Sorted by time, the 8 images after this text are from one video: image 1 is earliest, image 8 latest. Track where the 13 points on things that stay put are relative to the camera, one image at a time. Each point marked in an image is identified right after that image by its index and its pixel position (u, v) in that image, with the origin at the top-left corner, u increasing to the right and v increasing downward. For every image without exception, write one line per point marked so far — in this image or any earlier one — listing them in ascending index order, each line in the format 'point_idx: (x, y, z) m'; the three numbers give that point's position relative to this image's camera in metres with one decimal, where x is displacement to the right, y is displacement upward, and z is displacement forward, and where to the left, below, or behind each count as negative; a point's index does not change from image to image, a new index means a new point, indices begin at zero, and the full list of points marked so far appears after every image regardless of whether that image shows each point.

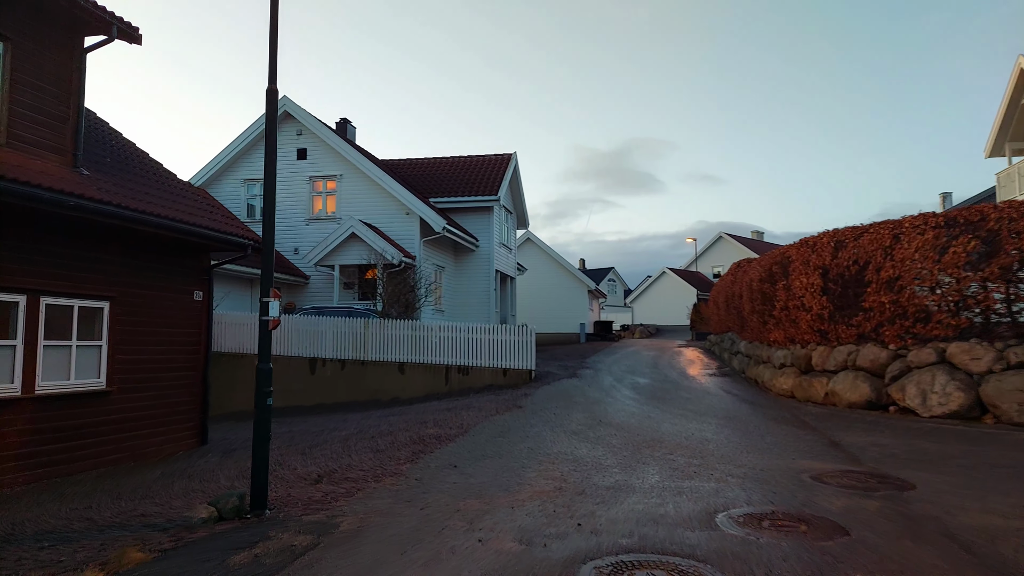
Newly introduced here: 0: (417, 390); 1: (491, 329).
0: (-2.4, -2.6, +17.8) m
1: (-0.5, -1.0, +17.9) m
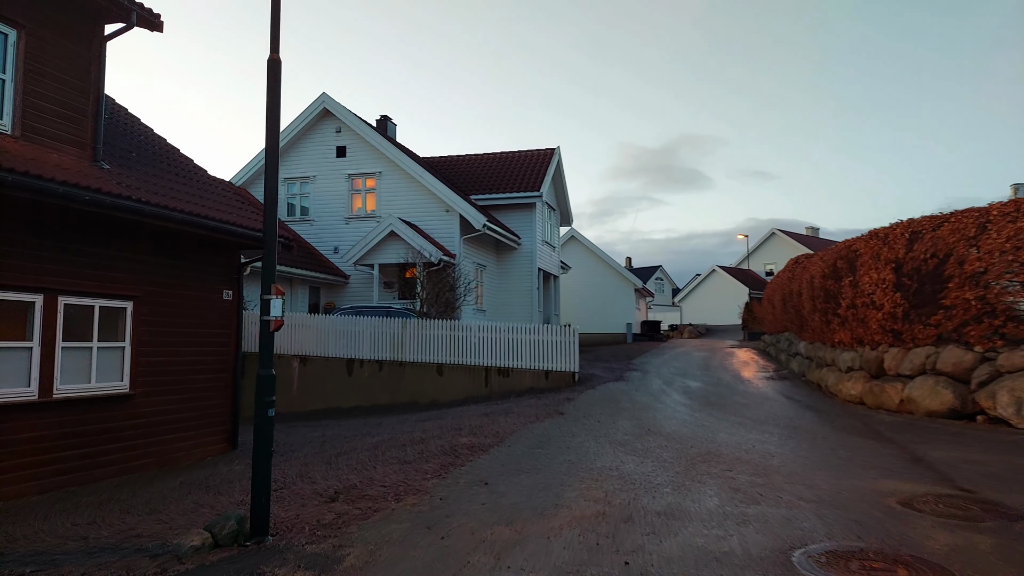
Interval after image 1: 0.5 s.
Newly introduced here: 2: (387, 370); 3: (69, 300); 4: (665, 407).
0: (-1.4, -2.5, +17.2) m
1: (+0.5, -1.0, +17.1) m
2: (-3.1, -2.0, +17.6) m
3: (-5.8, -0.2, +9.3) m
4: (+2.6, -2.0, +12.1) m
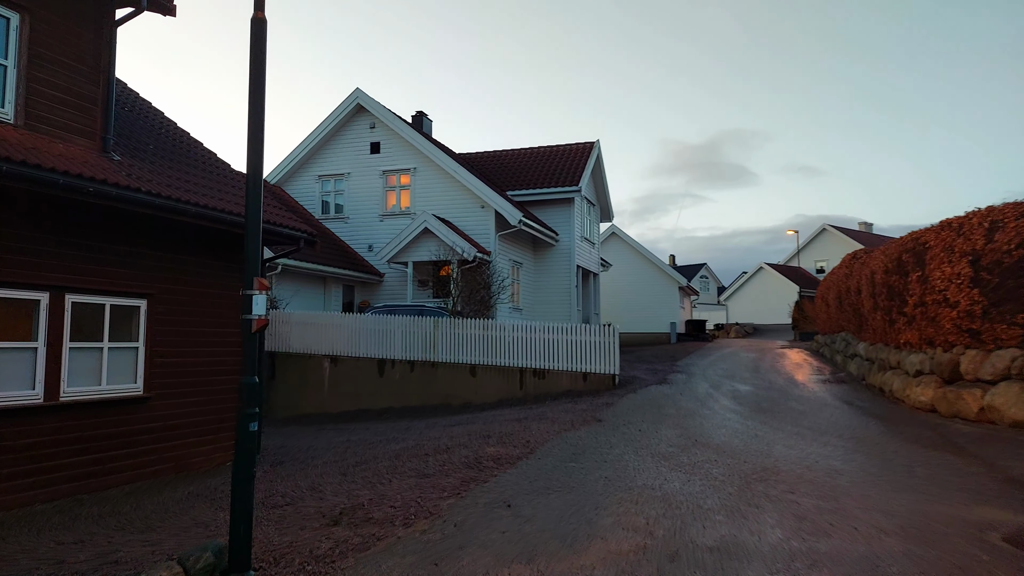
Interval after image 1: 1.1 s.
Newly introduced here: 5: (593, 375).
0: (-0.5, -2.5, +16.4) m
1: (+1.3, -0.9, +16.3) m
2: (-2.2, -2.0, +17.0) m
3: (-5.4, -0.1, +8.8) m
4: (+3.1, -2.0, +11.1) m
5: (+1.8, -2.0, +16.0) m
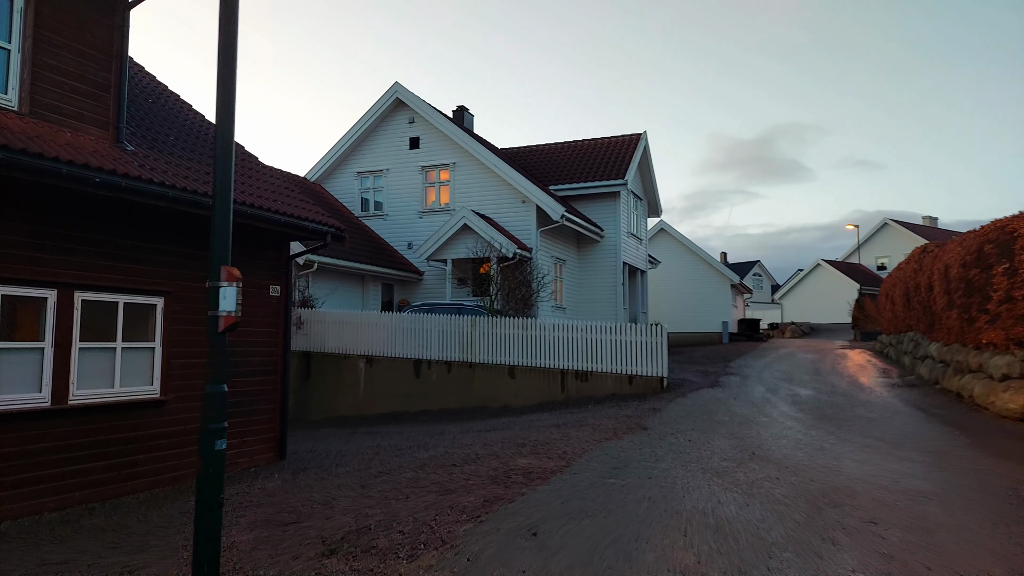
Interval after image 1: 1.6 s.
0: (+0.4, -2.4, +15.7) m
1: (+2.2, -0.9, +15.4) m
2: (-1.3, -1.9, +16.3) m
3: (-5.0, -0.1, +8.4) m
4: (+3.7, -1.9, +10.1) m
5: (+2.7, -1.9, +15.0) m
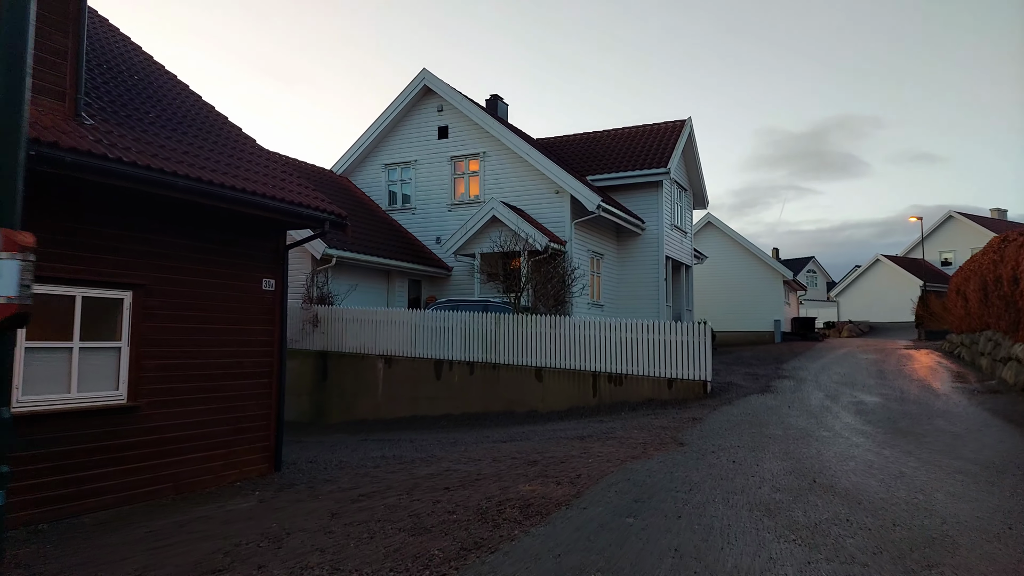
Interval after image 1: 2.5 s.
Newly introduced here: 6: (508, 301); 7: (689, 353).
0: (+0.9, -2.3, +14.3) m
1: (+2.7, -0.8, +13.9) m
2: (-0.7, -1.8, +15.1) m
3: (-4.9, 0.0, +7.4) m
4: (+3.9, -1.8, +8.5) m
5: (+3.2, -1.8, +13.5) m
6: (-0.1, -0.4, +18.7) m
7: (+3.4, -1.2, +13.5) m
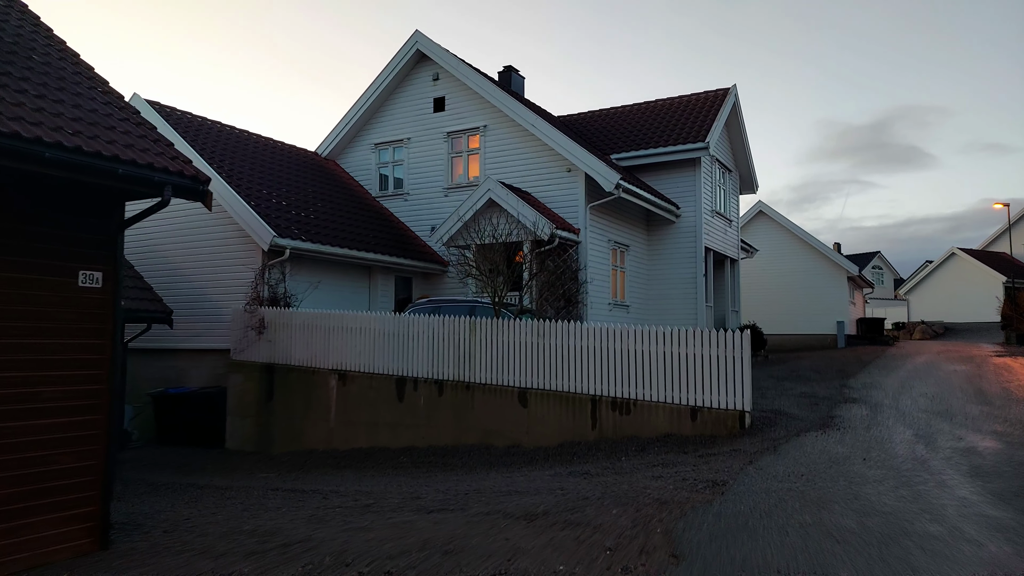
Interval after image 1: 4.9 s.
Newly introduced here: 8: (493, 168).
0: (+0.5, -2.3, +10.9) m
1: (+2.3, -0.7, +10.3) m
2: (-1.0, -1.8, +11.8) m
3: (-5.8, 0.0, +4.4) m
4: (+3.0, -1.7, +4.9) m
5: (+2.7, -1.7, +10.0) m
6: (-0.1, -0.3, +15.3) m
7: (+2.9, -1.1, +9.9) m
8: (-0.5, +3.1, +18.6) m
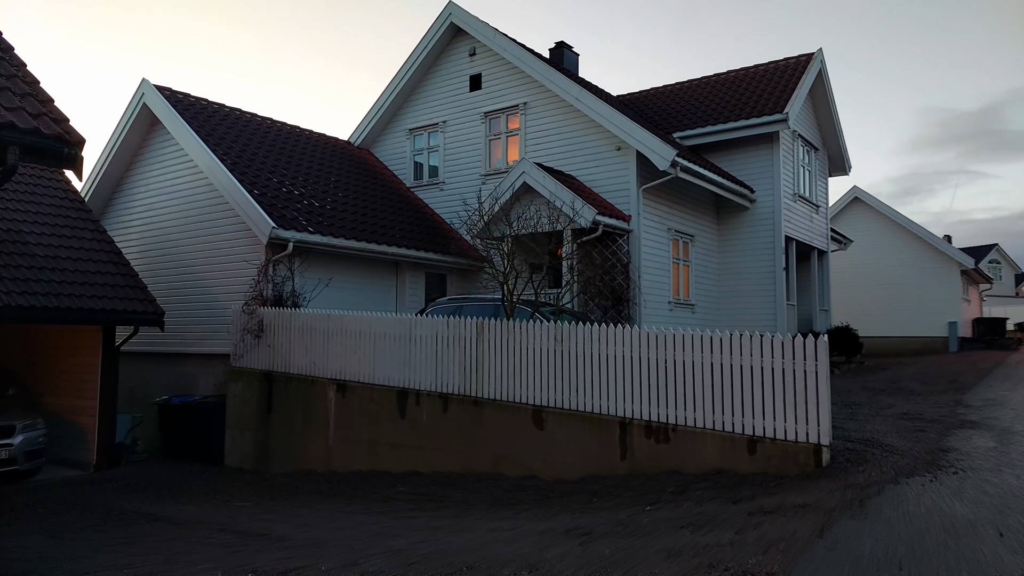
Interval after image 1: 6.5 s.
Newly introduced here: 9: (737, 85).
0: (+0.7, -2.2, +8.7) m
1: (+2.4, -0.6, +8.0) m
2: (-0.8, -1.7, +9.8) m
3: (-6.4, 0.0, +3.1) m
4: (+2.5, -1.6, +2.5) m
5: (+2.7, -1.6, +7.6) m
6: (+0.5, -0.2, +13.2) m
7: (+2.9, -1.1, +7.5) m
8: (+0.5, +3.2, +16.5) m
9: (+6.2, +5.6, +19.5) m
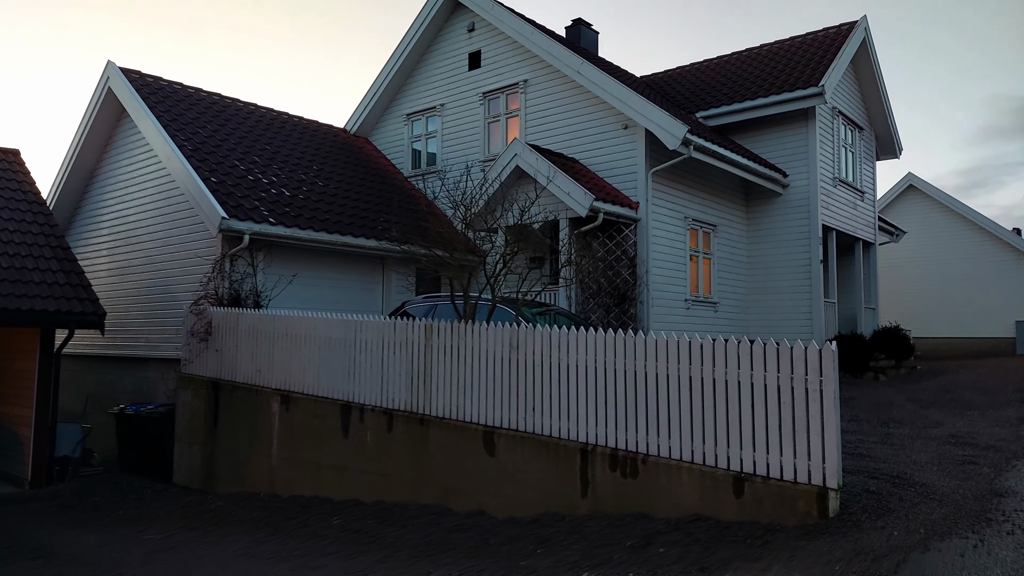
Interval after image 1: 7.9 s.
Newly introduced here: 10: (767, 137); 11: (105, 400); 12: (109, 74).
0: (+0.1, -2.1, +7.1) m
1: (+1.7, -0.6, +6.3) m
2: (-1.3, -1.7, +8.3) m
3: (-7.4, 0.0, +2.0) m
4: (+1.4, -1.6, +0.8) m
5: (+2.1, -1.6, +5.8) m
6: (+0.2, -0.2, +11.6) m
7: (+2.2, -1.0, +5.8) m
8: (+0.5, +3.3, +14.9) m
9: (+6.3, +5.7, +17.5) m
10: (+5.8, +3.5, +16.2) m
11: (-7.9, -2.2, +13.7) m
12: (-7.9, +4.2, +13.8) m
